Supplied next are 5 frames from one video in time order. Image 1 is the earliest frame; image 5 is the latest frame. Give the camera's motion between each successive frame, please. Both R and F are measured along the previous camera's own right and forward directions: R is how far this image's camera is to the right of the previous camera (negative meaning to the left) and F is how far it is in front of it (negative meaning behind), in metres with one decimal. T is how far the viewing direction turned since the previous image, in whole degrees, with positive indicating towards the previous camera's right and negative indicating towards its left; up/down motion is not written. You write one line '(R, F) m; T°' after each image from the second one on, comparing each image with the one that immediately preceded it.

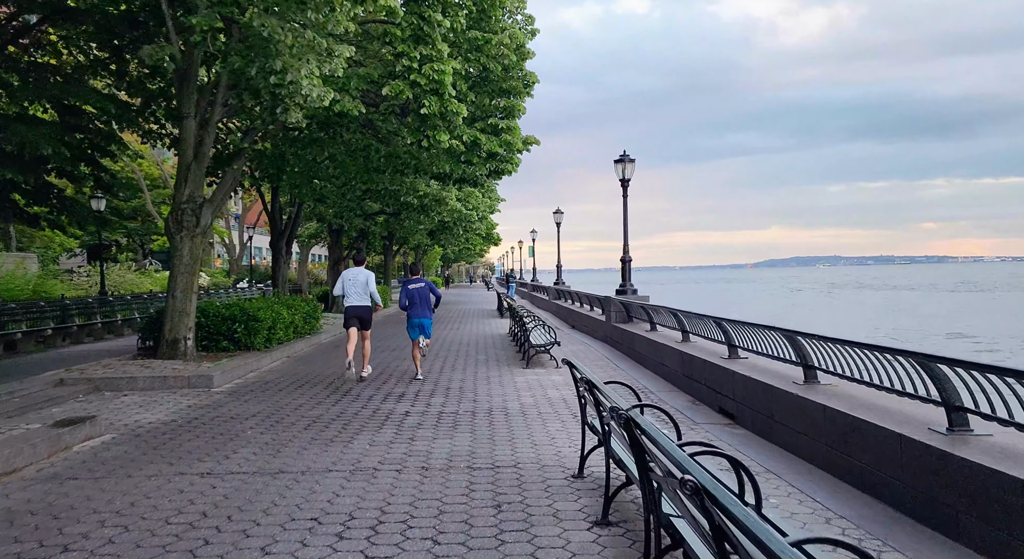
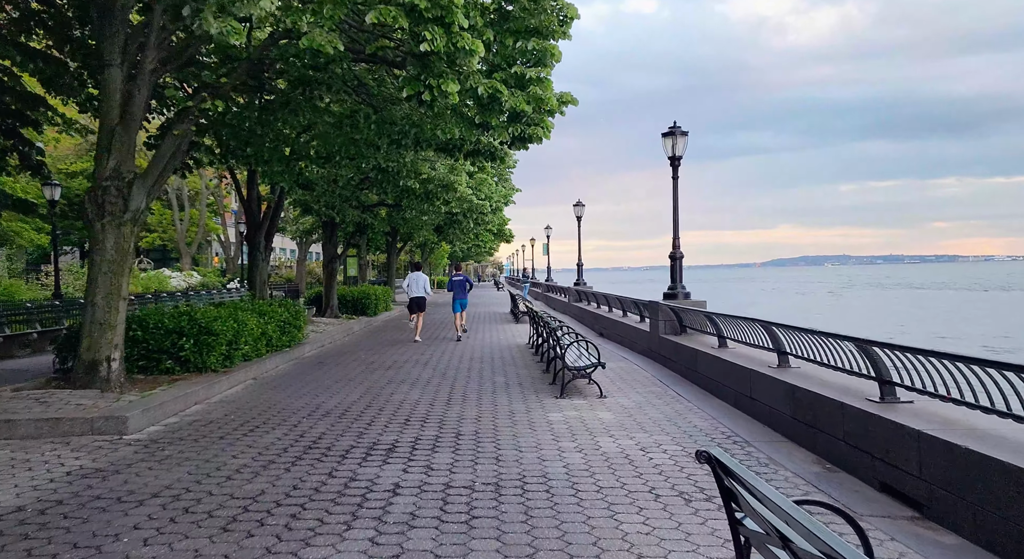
(-0.3, +3.0) m; -1°
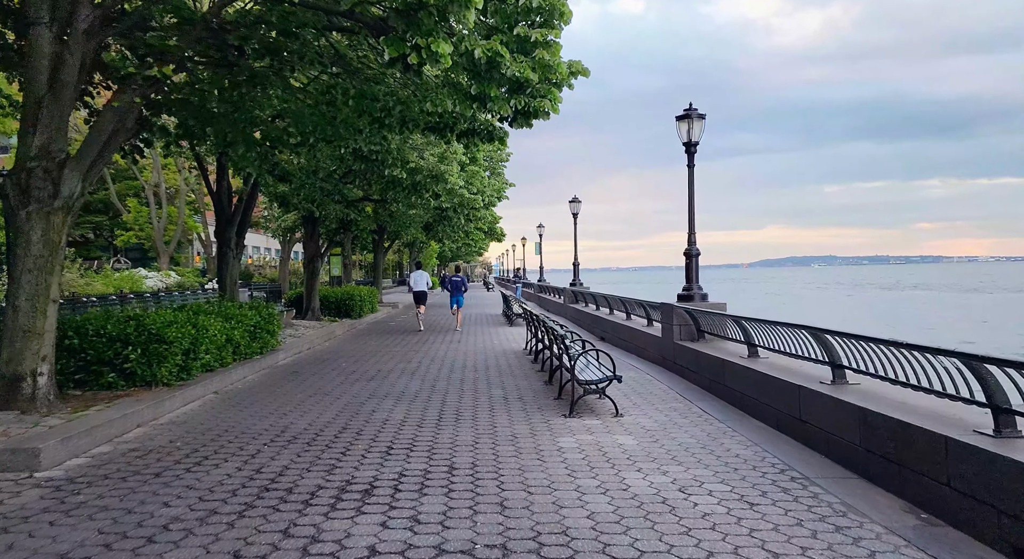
(-0.1, +1.4) m; +1°
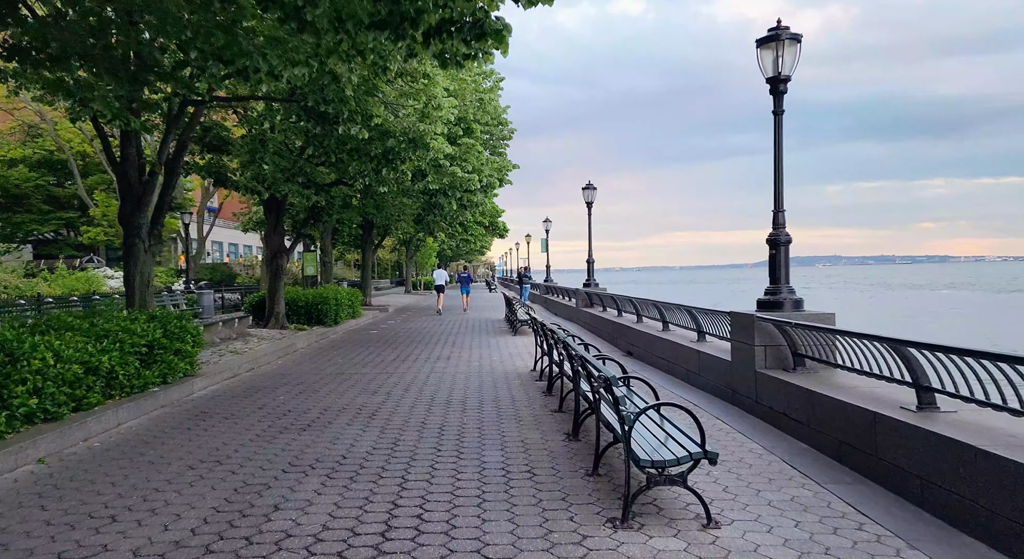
(0.0, +3.7) m; 0°
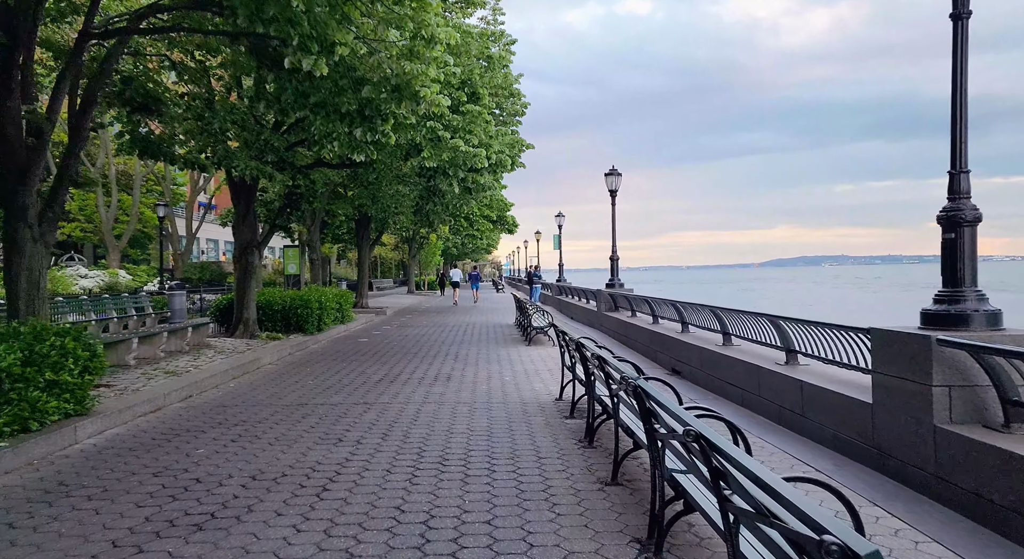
(-0.2, +2.9) m; -1°
